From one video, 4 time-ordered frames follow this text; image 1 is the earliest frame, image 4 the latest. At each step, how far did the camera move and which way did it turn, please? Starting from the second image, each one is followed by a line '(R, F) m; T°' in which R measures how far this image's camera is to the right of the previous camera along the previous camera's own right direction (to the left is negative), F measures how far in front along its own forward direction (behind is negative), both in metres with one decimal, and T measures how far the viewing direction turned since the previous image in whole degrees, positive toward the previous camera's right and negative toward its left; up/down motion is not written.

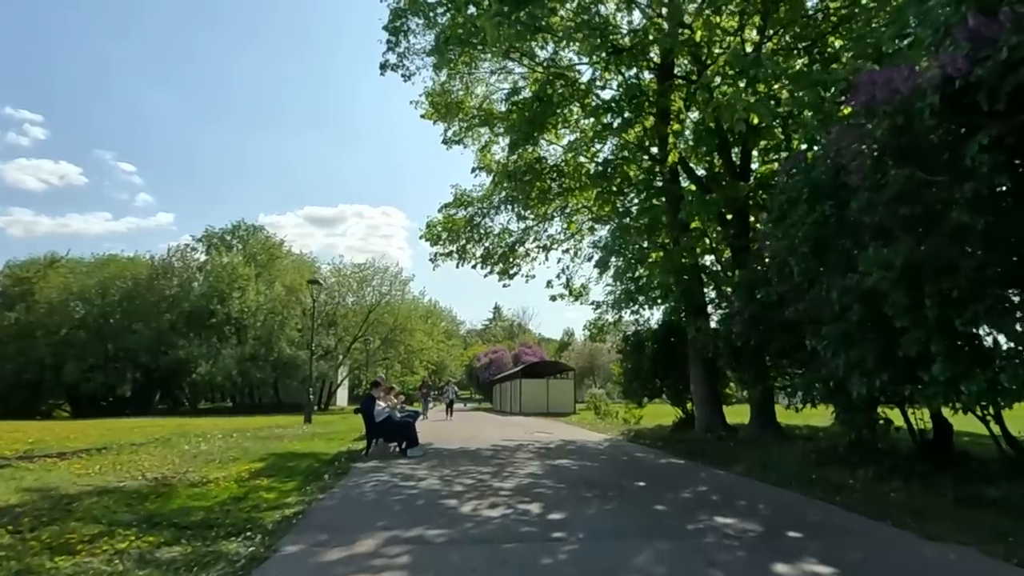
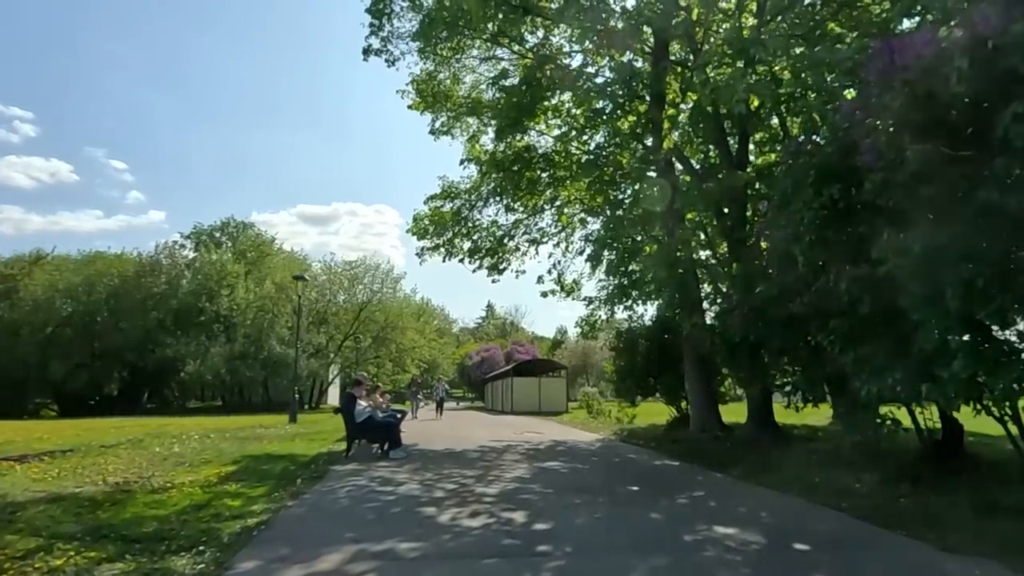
(+0.1, +0.9) m; 0°
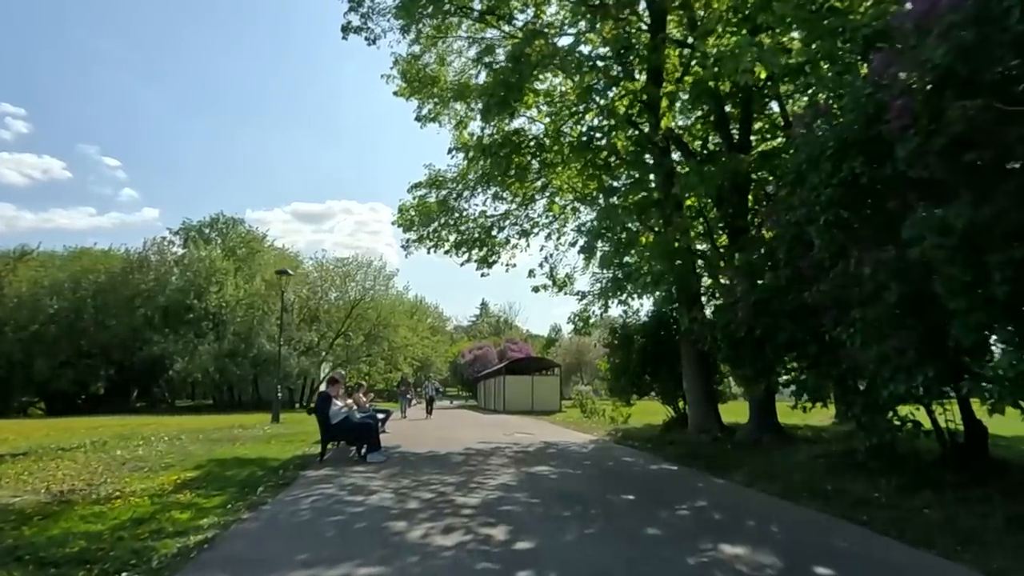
(+0.2, +1.3) m; 0°
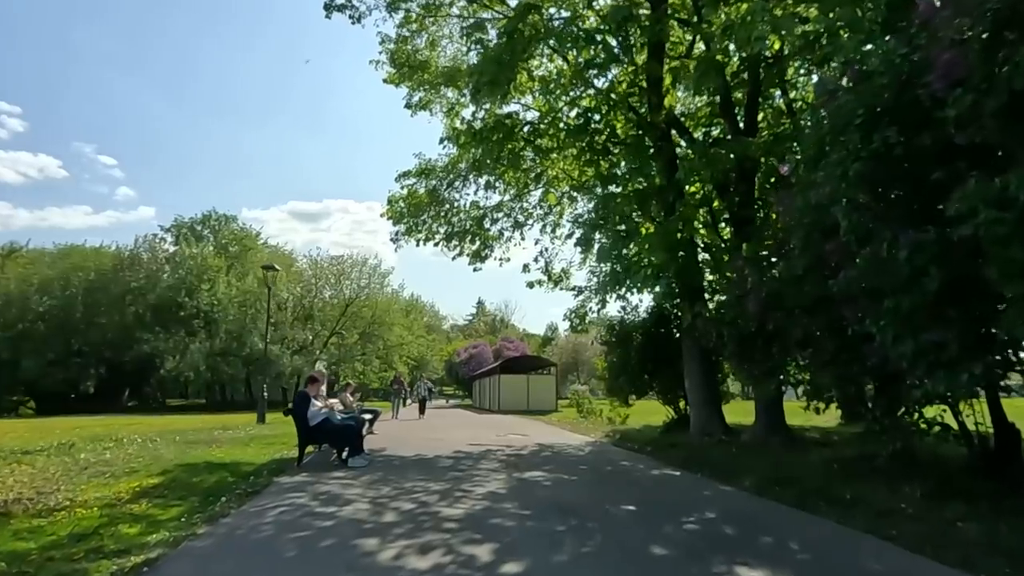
(+0.1, +1.2) m; 0°
